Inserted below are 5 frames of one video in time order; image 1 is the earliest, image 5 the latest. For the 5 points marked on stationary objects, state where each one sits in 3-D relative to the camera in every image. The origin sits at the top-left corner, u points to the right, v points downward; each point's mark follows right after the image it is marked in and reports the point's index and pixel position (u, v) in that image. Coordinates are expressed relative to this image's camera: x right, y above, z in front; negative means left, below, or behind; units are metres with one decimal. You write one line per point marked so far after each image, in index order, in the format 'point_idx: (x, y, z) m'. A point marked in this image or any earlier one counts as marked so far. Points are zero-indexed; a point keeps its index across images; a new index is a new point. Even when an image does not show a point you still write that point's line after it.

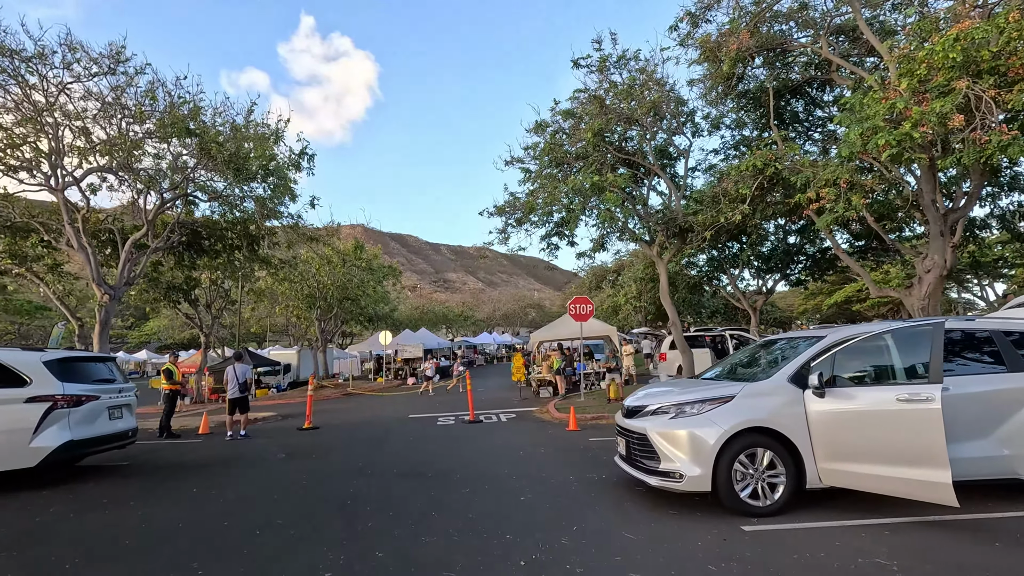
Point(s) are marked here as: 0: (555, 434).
0: (+0.7, -2.5, +10.1) m
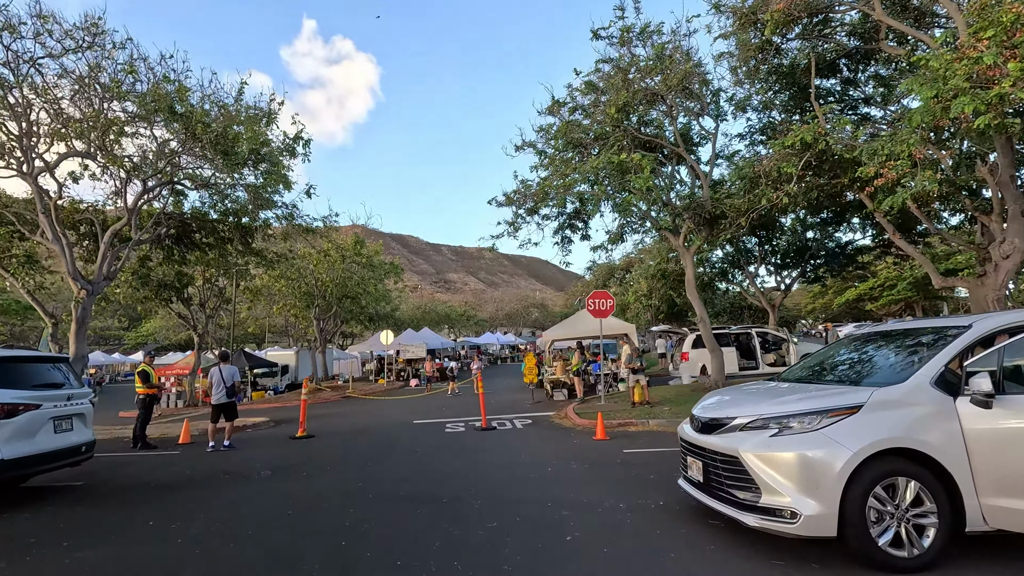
0: (+1.0, -2.4, +8.9) m
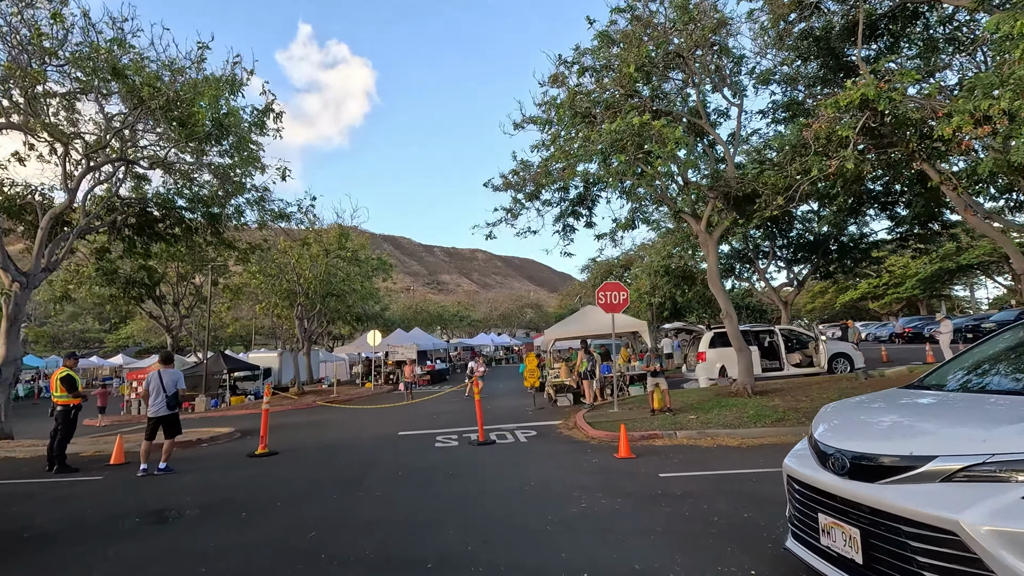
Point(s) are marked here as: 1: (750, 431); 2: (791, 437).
0: (+1.1, -2.2, +7.2) m
1: (+3.9, -2.3, +9.5) m
2: (+4.4, -2.4, +9.3) m
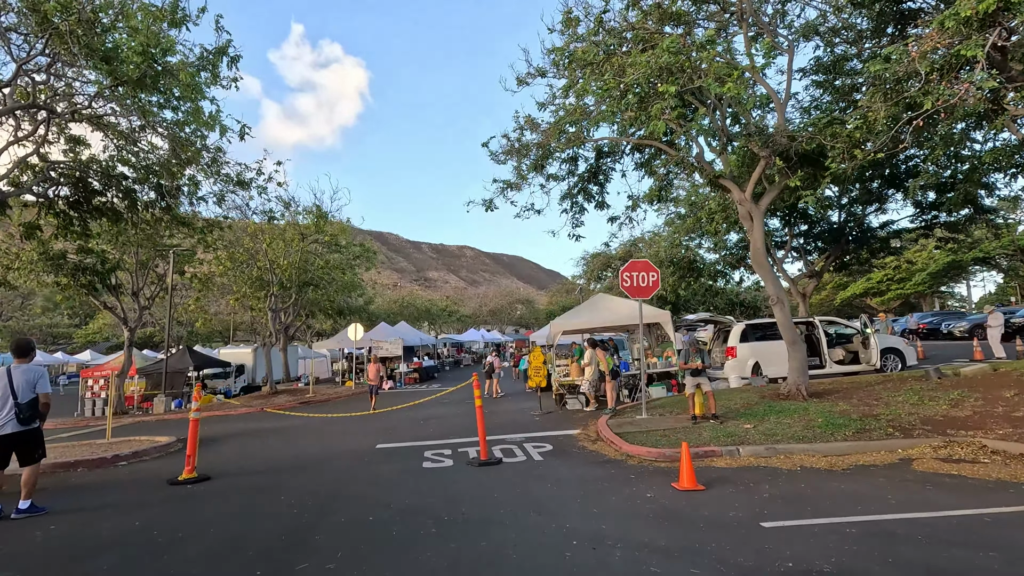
0: (+1.3, -1.8, +5.0) m
1: (+4.0, -2.0, +7.4) m
2: (+4.6, -2.0, +7.2) m
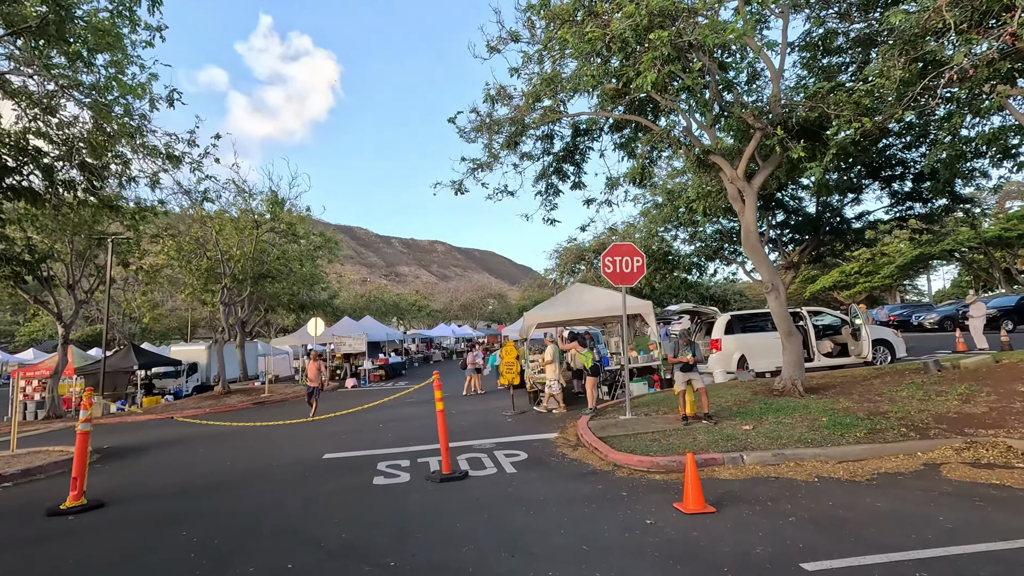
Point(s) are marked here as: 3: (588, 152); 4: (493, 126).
0: (+1.1, -1.6, +3.9) m
1: (+3.7, -1.8, +6.5) m
2: (+4.3, -1.8, +6.3) m
3: (+1.7, +3.1, +13.3) m
4: (-0.4, +3.3, +12.0) m
